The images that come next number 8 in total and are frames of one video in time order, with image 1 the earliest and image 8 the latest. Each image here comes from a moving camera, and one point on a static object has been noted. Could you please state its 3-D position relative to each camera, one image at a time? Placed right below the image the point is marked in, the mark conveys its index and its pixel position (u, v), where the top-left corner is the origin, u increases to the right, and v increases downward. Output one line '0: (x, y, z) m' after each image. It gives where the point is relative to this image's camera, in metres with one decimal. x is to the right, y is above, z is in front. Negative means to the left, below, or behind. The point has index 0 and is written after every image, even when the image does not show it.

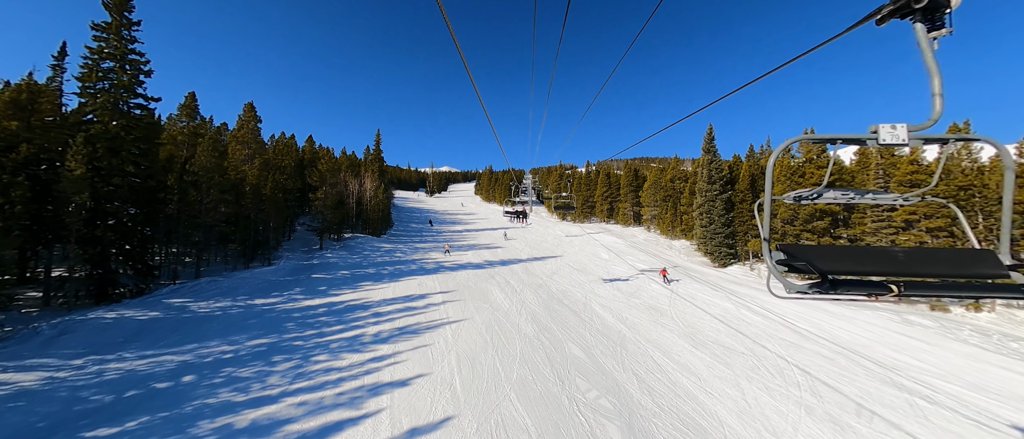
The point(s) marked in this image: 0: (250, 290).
0: (-13.6, -3.7, +16.6) m
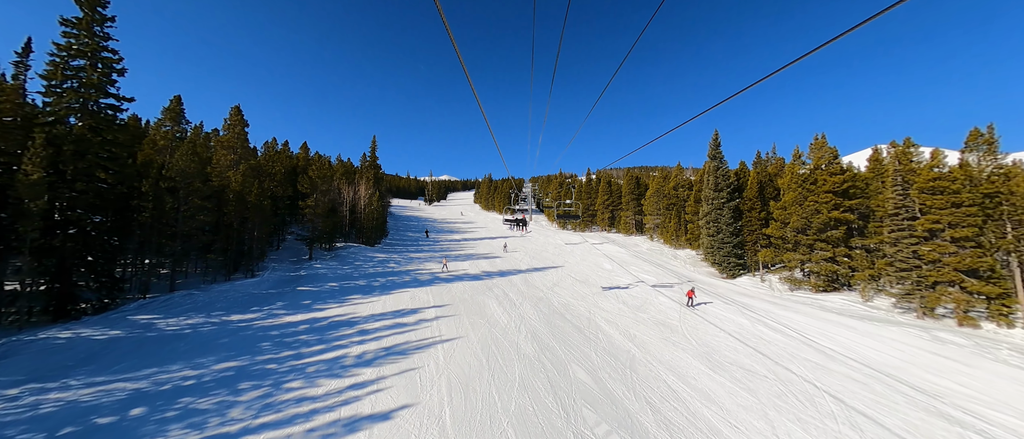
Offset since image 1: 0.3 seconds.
0: (-13.7, -4.2, +15.4) m
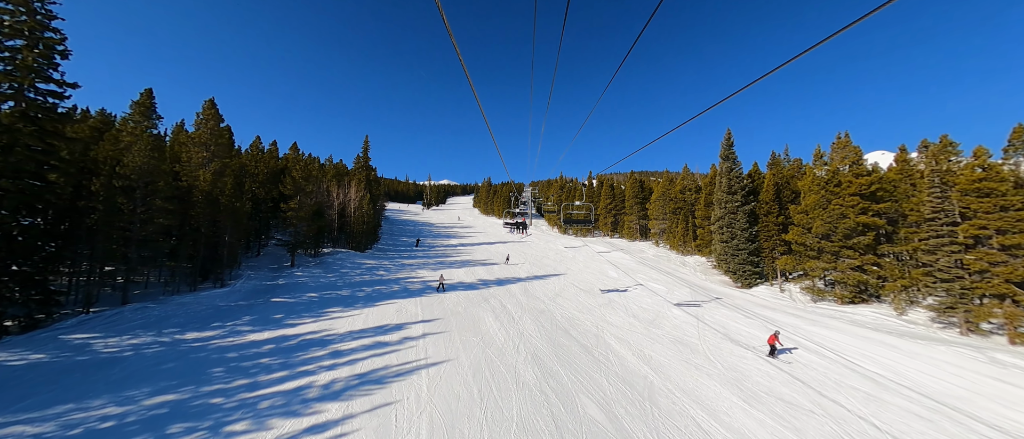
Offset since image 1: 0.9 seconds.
0: (-13.8, -4.3, +13.5) m
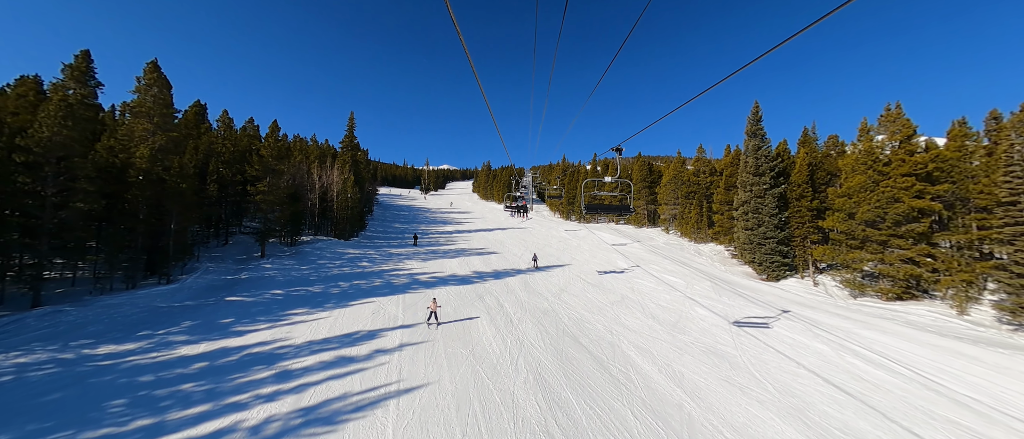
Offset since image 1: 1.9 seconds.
0: (-13.9, -3.7, +10.9) m
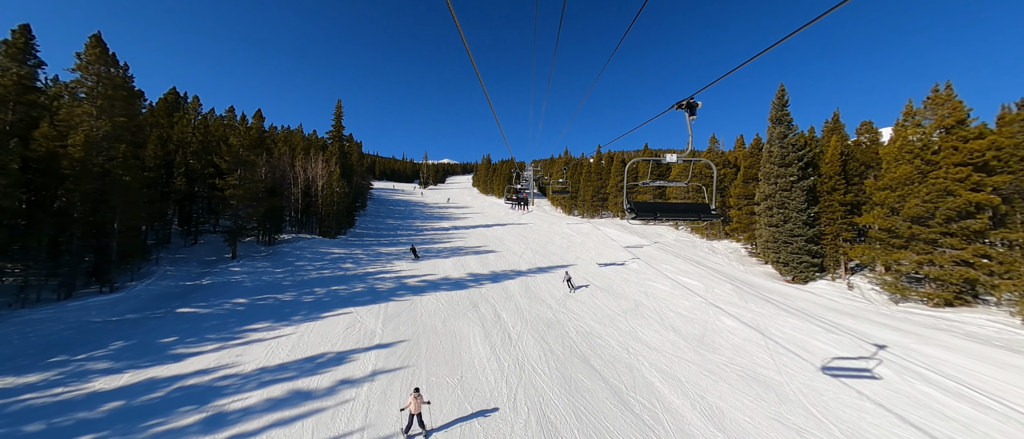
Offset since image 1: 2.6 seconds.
0: (-13.9, -3.7, +8.9) m
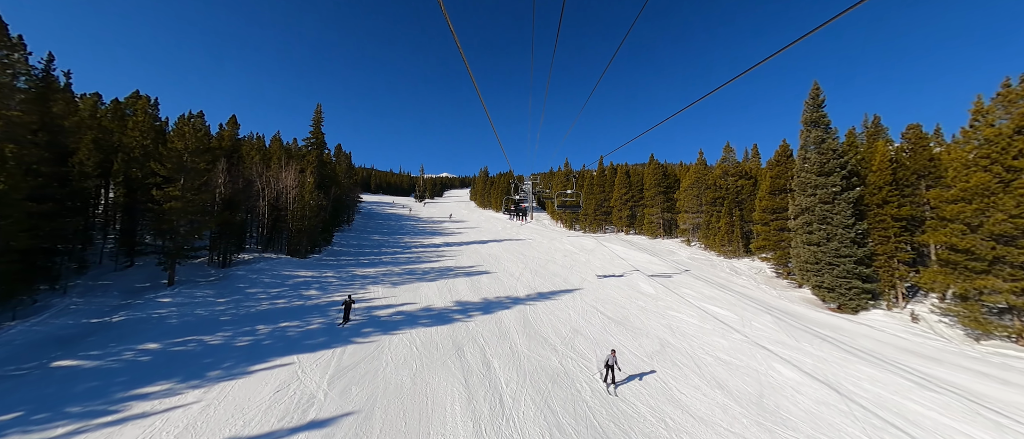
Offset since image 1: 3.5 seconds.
0: (-14.1, -4.2, +5.7) m
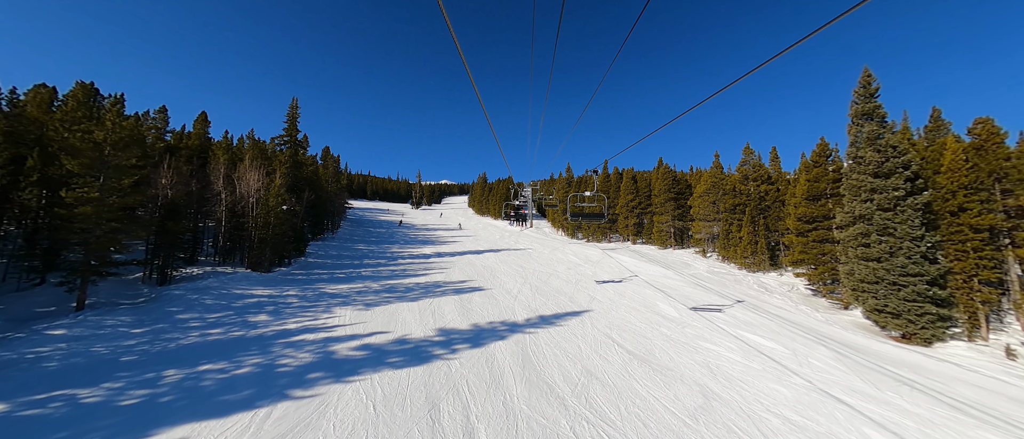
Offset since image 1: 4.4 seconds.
0: (-14.3, -4.3, +2.6) m
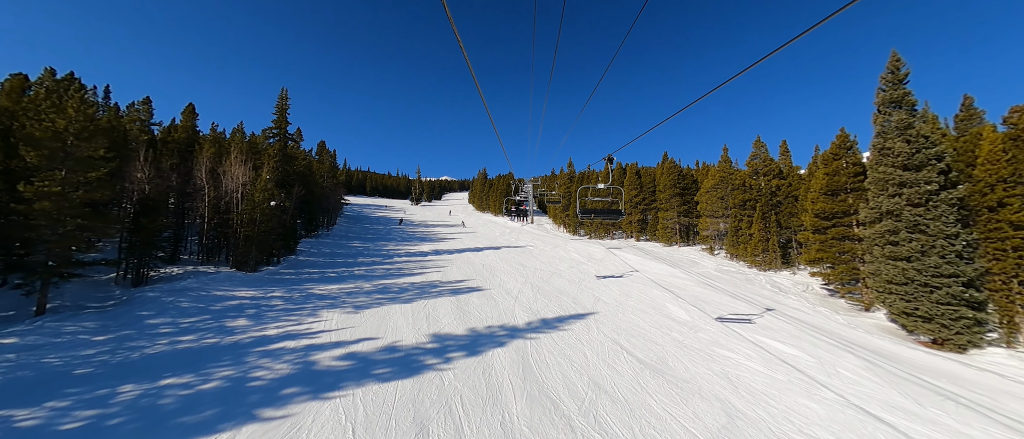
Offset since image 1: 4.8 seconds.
0: (-14.3, -4.3, +1.6) m
